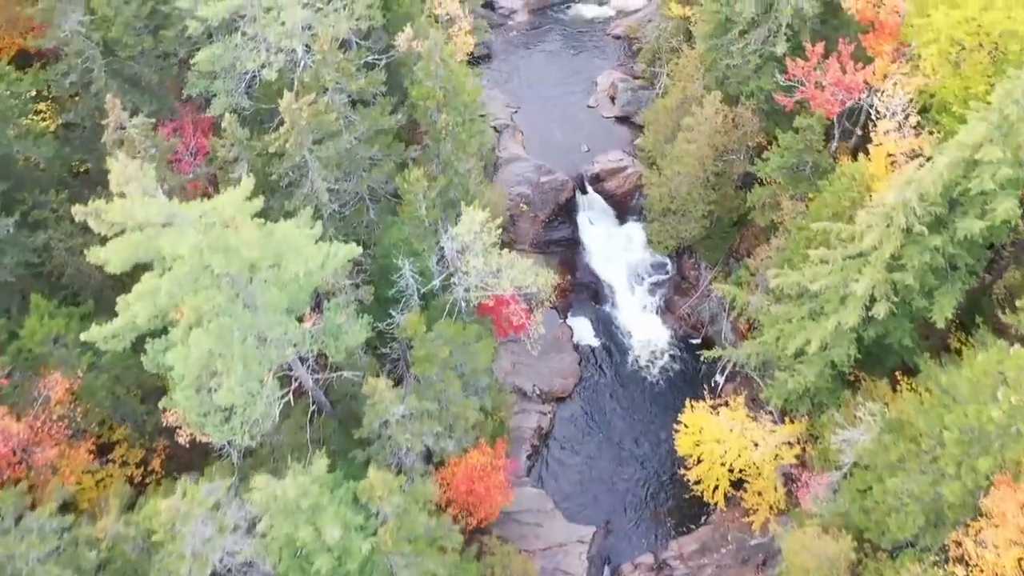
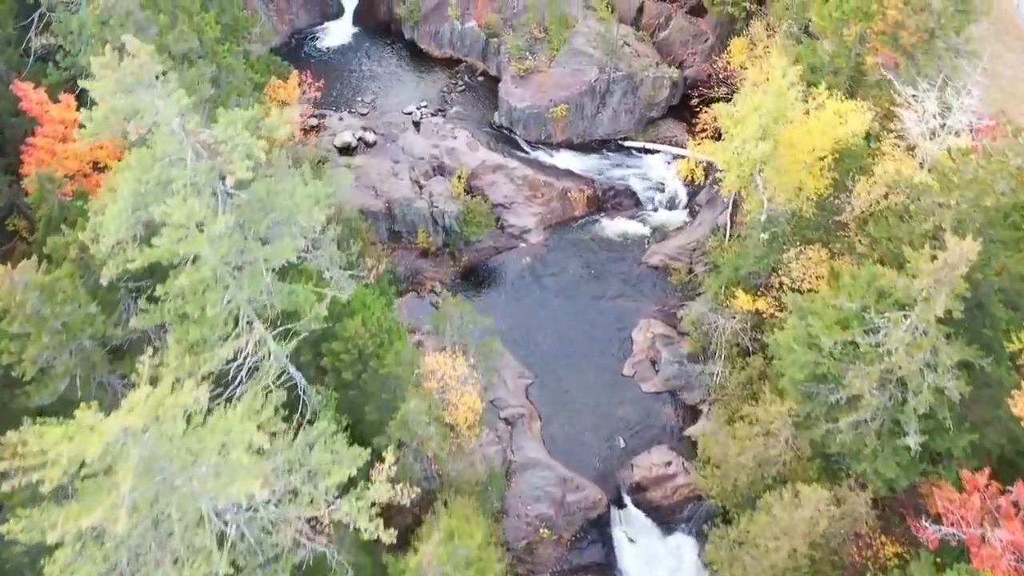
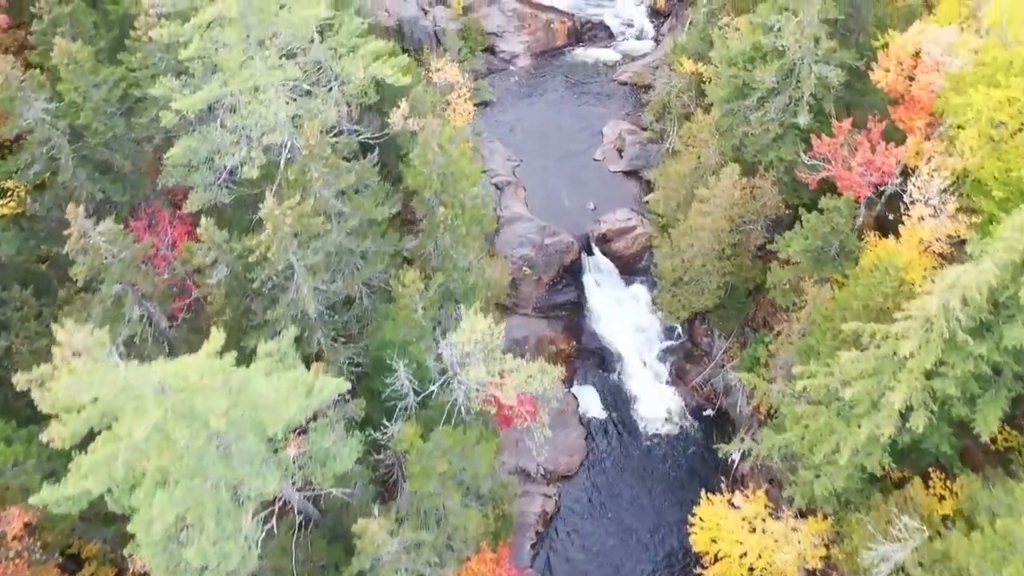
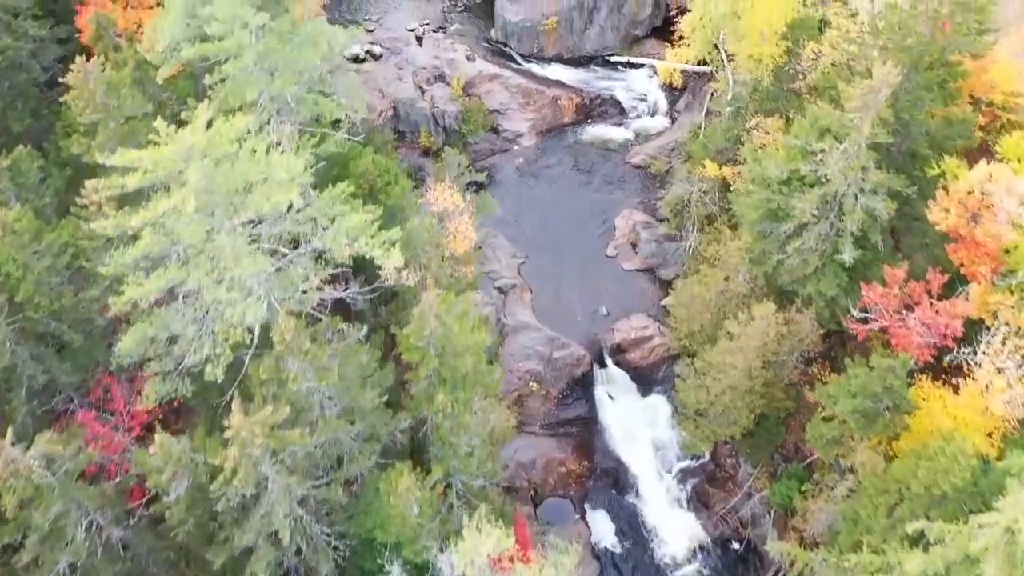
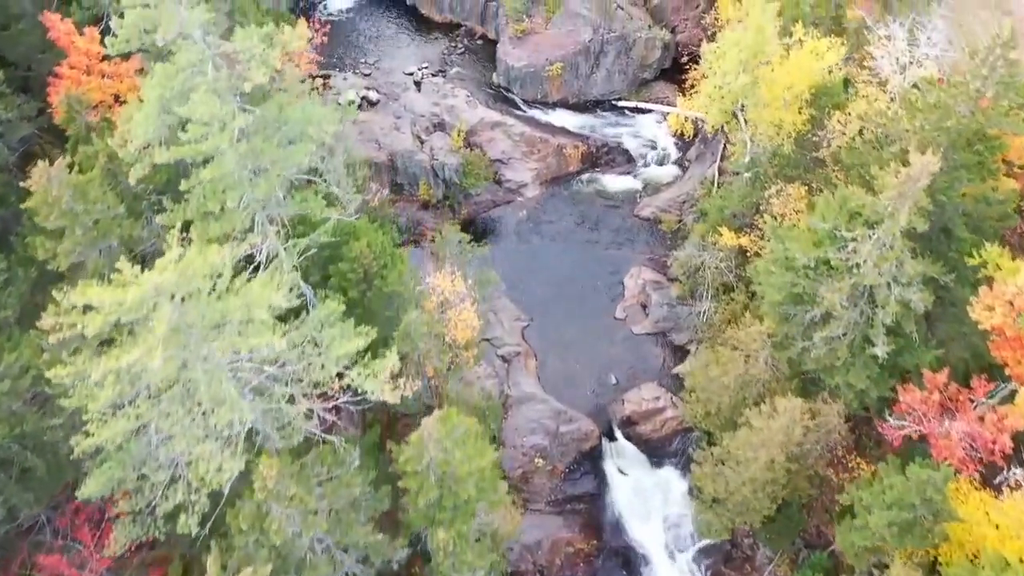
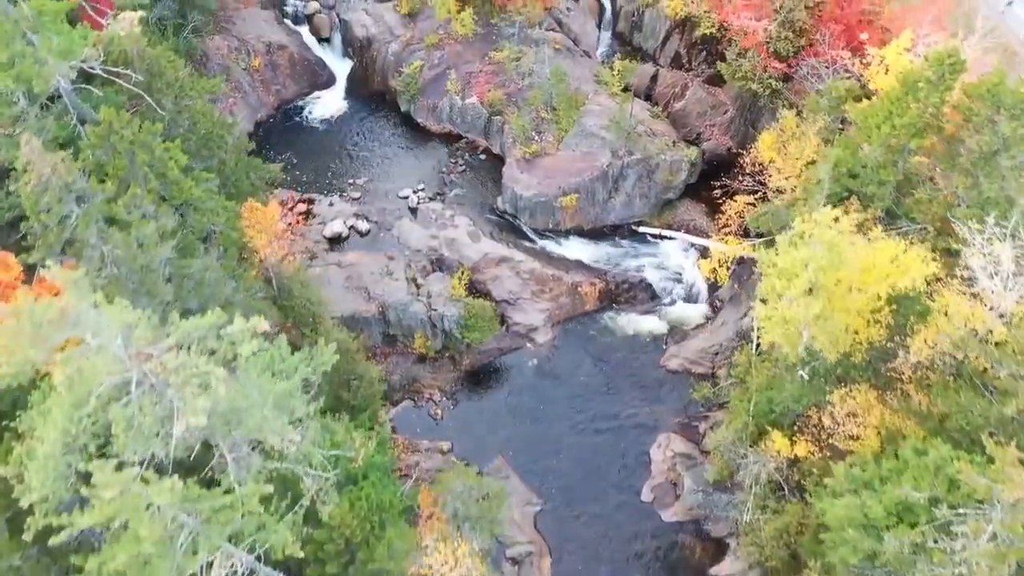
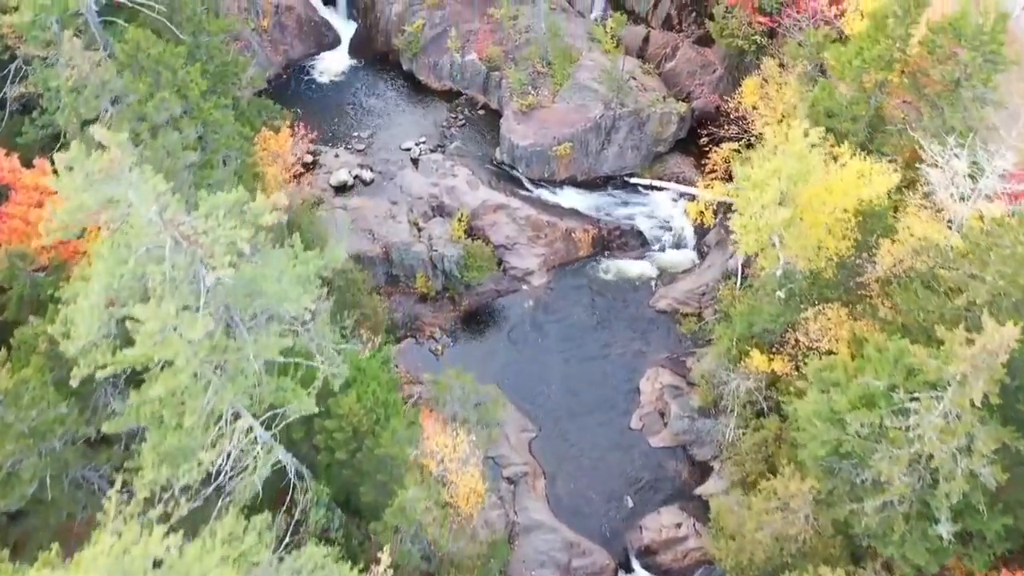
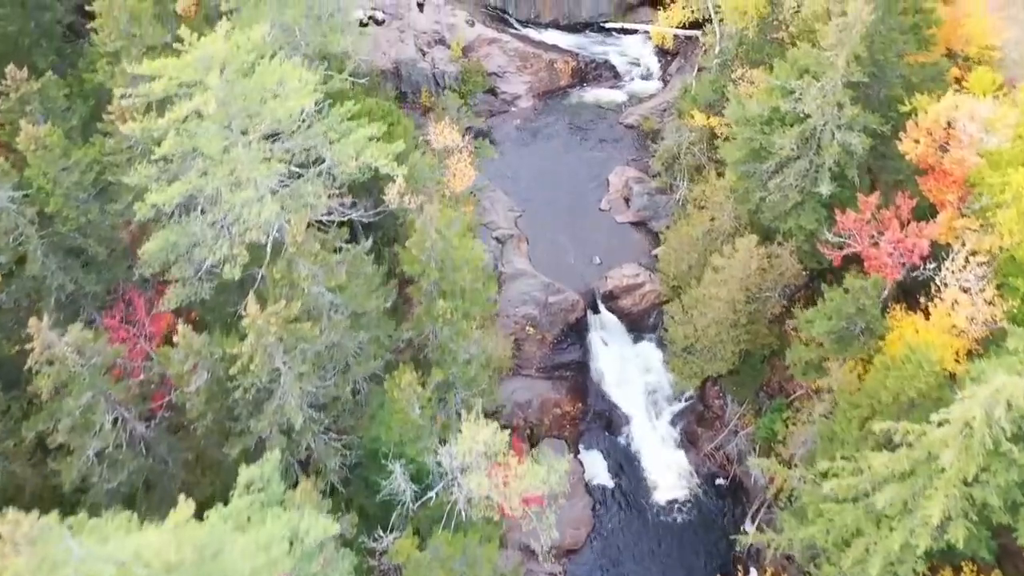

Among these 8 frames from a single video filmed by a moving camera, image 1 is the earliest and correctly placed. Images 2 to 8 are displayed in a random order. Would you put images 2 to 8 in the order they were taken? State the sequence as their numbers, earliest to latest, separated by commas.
3, 8, 4, 5, 2, 7, 6
